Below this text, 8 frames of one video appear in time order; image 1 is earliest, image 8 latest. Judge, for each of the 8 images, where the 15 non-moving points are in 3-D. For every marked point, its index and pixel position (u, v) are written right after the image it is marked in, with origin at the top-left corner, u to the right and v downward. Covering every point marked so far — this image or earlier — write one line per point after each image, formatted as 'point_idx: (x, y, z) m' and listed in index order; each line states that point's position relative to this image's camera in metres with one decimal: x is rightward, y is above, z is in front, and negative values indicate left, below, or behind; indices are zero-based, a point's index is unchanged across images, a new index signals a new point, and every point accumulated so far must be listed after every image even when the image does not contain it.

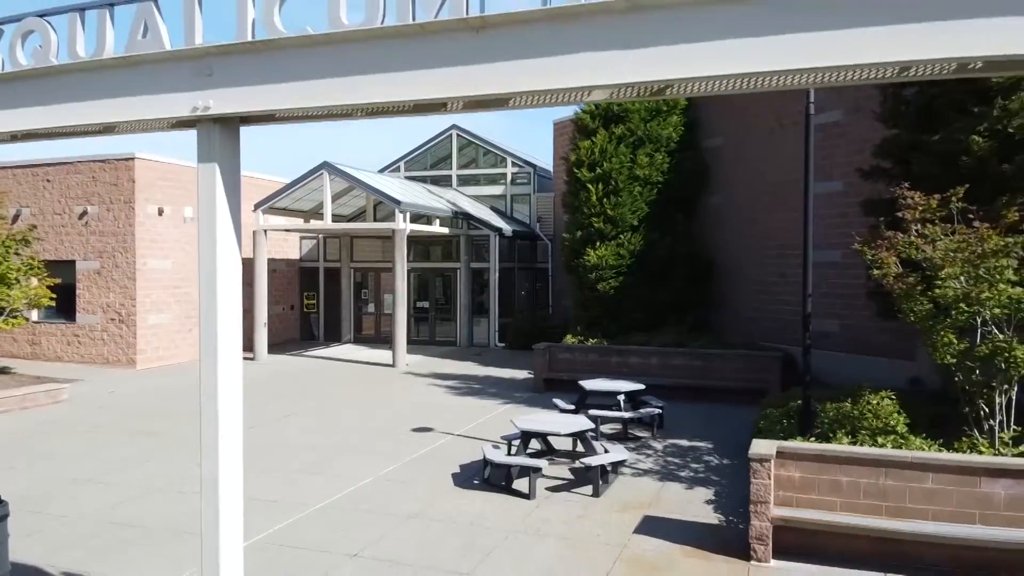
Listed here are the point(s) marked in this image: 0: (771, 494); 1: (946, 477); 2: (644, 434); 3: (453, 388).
0: (+1.1, -0.8, +6.2) m
1: (+1.7, -0.7, +5.9) m
2: (+0.9, -1.0, +9.9) m
3: (-0.5, -0.9, +13.8) m
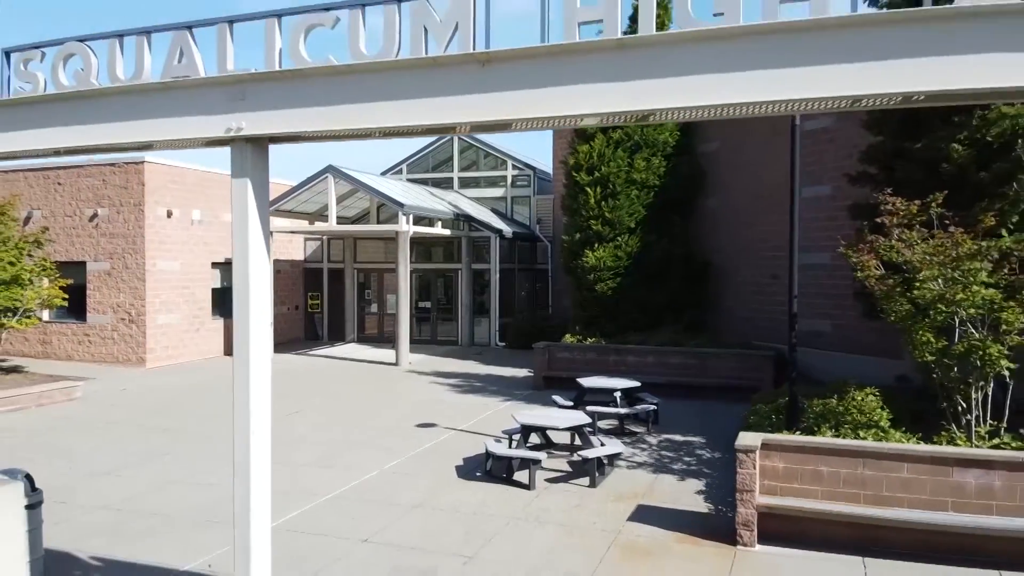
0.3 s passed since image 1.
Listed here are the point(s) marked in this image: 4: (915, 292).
0: (+1.1, -0.9, +6.6) m
1: (+1.7, -0.8, +6.3) m
2: (+0.9, -1.0, +10.3) m
3: (-0.5, -0.9, +14.1) m
4: (+2.1, 0.0, +7.7) m
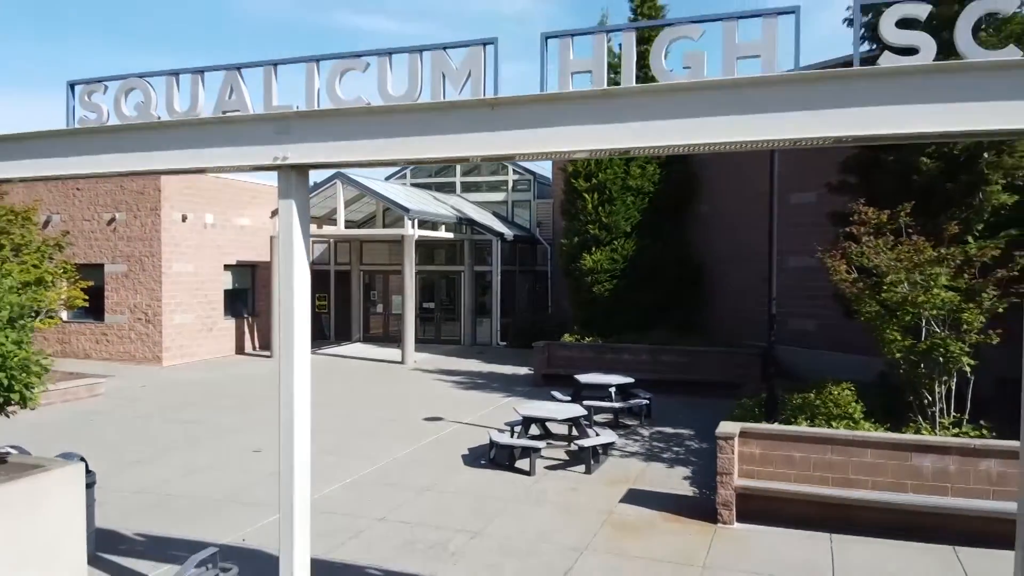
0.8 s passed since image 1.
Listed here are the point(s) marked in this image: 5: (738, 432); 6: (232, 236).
0: (+1.1, -0.9, +7.3) m
1: (+1.7, -0.8, +7.0) m
2: (+0.9, -1.0, +11.0) m
3: (-0.5, -0.9, +14.9) m
4: (+2.1, 0.0, +8.4) m
5: (+1.1, -0.7, +7.5) m
6: (-3.6, +0.7, +19.1) m
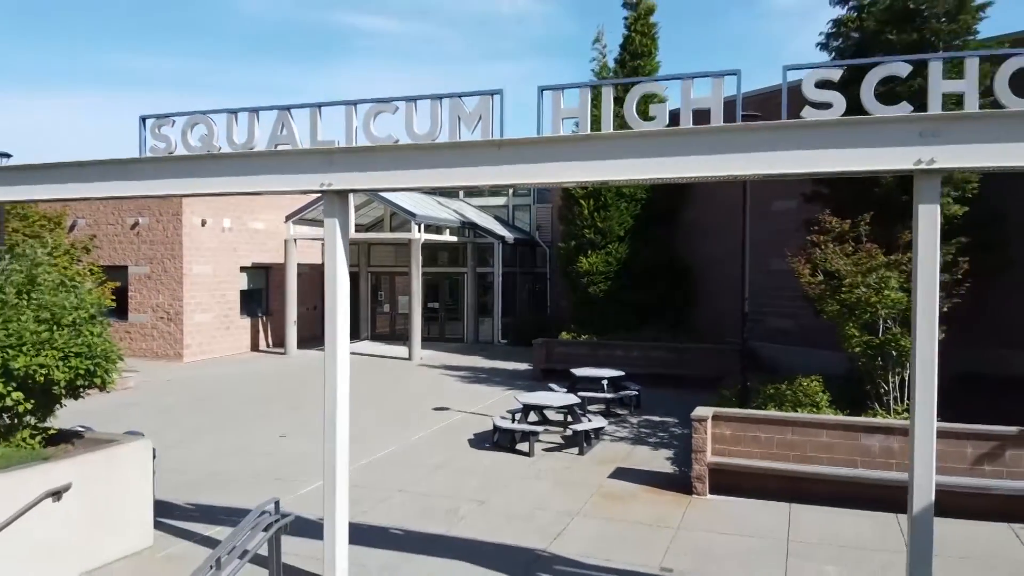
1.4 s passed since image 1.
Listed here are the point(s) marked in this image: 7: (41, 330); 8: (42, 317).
0: (+1.1, -0.9, +8.3) m
1: (+1.7, -0.8, +8.1) m
2: (+0.9, -1.0, +12.0) m
3: (-0.5, -0.9, +15.9) m
4: (+2.1, 0.0, +9.5) m
5: (+1.1, -0.7, +8.5) m
6: (-3.6, +0.7, +20.2) m
7: (-2.0, -0.2, +6.3) m
8: (-2.0, -0.1, +6.4) m
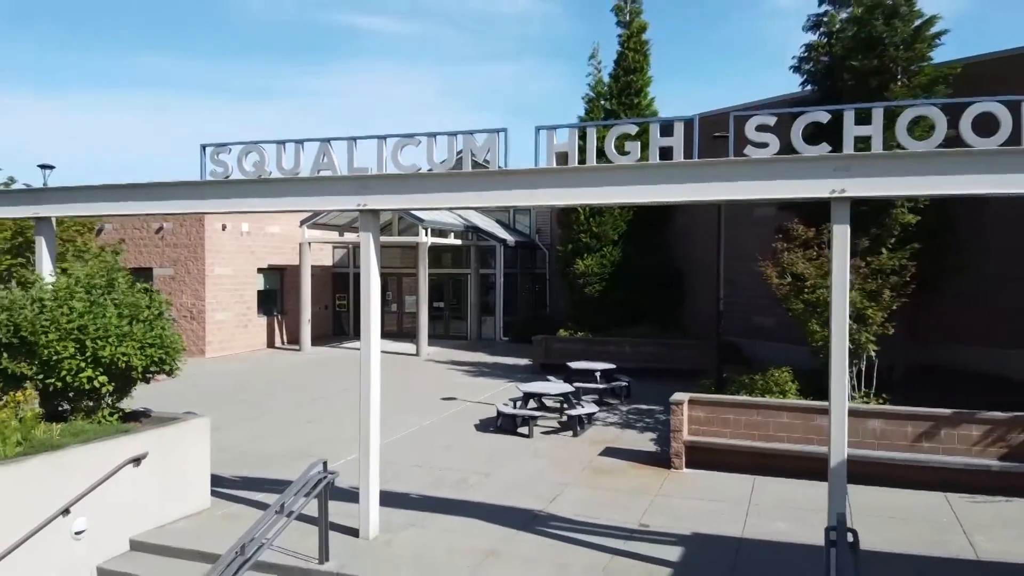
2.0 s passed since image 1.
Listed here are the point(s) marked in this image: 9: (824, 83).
0: (+1.1, -0.9, +9.6) m
1: (+1.8, -0.8, +9.3) m
2: (+0.9, -1.0, +13.3) m
3: (-0.5, -1.0, +17.2) m
4: (+2.1, -0.1, +10.7) m
5: (+1.1, -0.8, +9.8) m
6: (-3.6, +0.7, +21.5) m
7: (-1.9, -0.2, +7.5) m
8: (-2.0, -0.1, +7.7) m
9: (+2.7, +1.8, +13.3) m
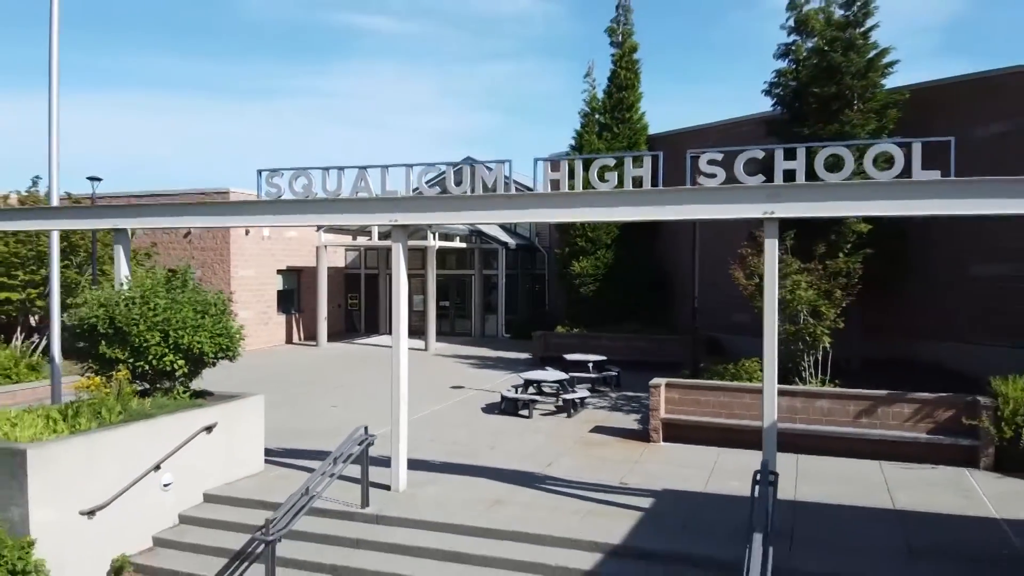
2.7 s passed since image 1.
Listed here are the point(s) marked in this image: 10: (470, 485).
0: (+1.1, -0.9, +11.2) m
1: (+1.8, -0.8, +11.0) m
2: (+0.9, -1.0, +14.9) m
3: (-0.5, -1.0, +18.8) m
4: (+2.1, -0.1, +12.4) m
5: (+1.1, -0.8, +11.5) m
6: (-3.5, +0.7, +23.1) m
7: (-1.9, -0.2, +9.2) m
8: (-1.9, -0.1, +9.3) m
9: (+2.7, +1.8, +15.0) m
10: (-0.3, -1.2, +9.1) m
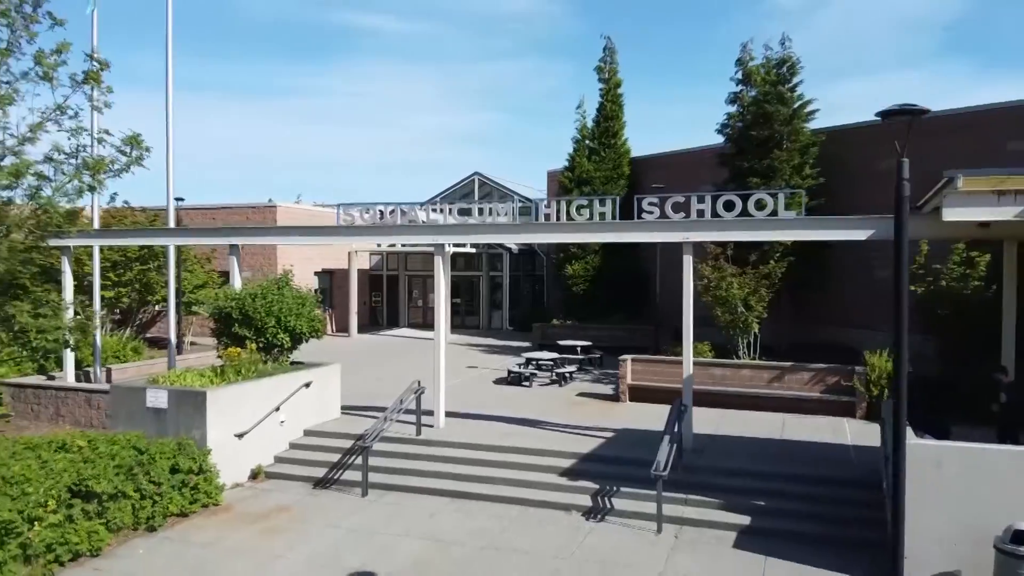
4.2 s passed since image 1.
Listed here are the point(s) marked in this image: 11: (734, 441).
0: (+1.2, -0.9, +15.2) m
1: (+1.8, -0.8, +14.9) m
2: (+1.0, -1.0, +18.9) m
3: (-0.4, -0.9, +22.8) m
4: (+2.2, 0.0, +16.3) m
5: (+1.2, -0.7, +15.4) m
6: (-3.5, +0.7, +27.1) m
7: (-1.9, -0.2, +13.1) m
8: (-1.9, -0.1, +13.3) m
9: (+2.8, +1.8, +18.9) m
10: (-0.2, -1.2, +13.1) m
11: (+1.8, -1.2, +11.9) m
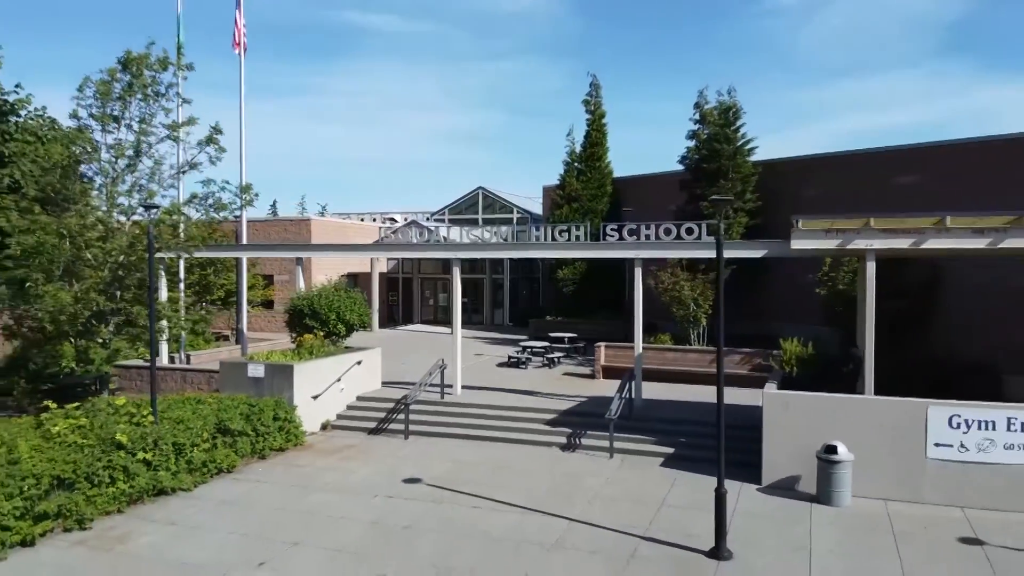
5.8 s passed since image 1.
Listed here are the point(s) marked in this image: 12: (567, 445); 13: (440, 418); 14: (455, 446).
0: (+1.2, -0.9, +19.6) m
1: (+1.8, -0.8, +19.4) m
2: (+1.0, -1.0, +23.3) m
3: (-0.4, -1.0, +27.2) m
4: (+2.2, -0.1, +20.8) m
5: (+1.2, -0.8, +19.8) m
6: (-3.5, +0.6, +31.5) m
7: (-1.9, -0.2, +17.6) m
8: (-1.9, -0.2, +17.7) m
9: (+2.8, +1.8, +23.4) m
10: (-0.2, -1.2, +17.5) m
11: (+1.7, -1.3, +16.4) m
12: (+0.5, -1.5, +14.6) m
13: (-0.8, -1.4, +16.2) m
14: (-0.6, -1.6, +14.9) m
